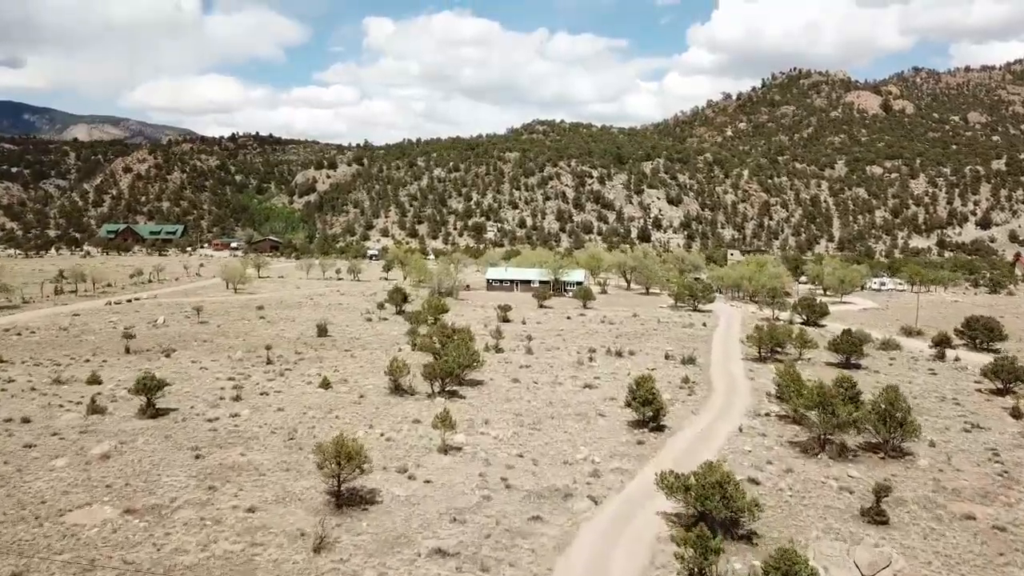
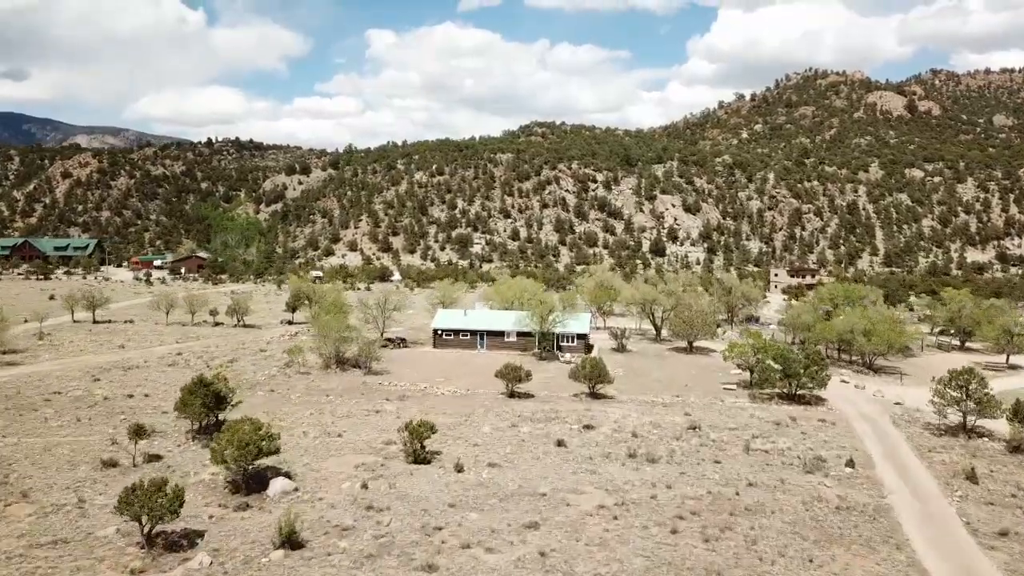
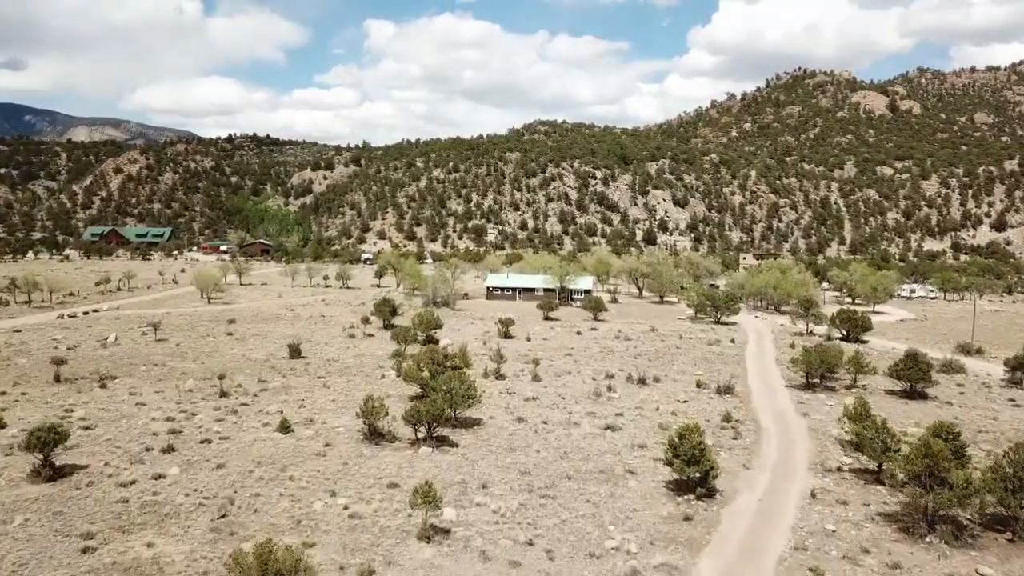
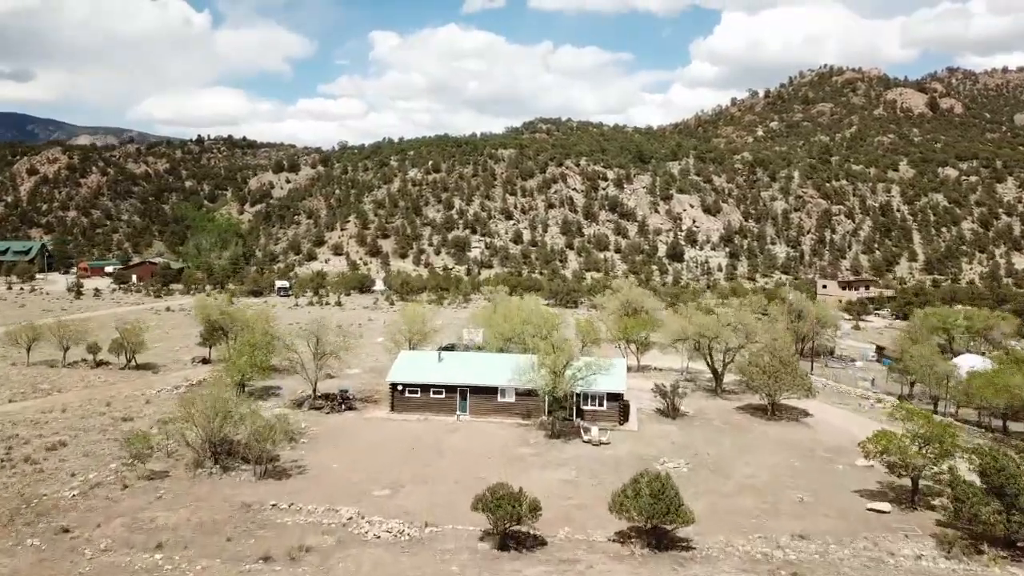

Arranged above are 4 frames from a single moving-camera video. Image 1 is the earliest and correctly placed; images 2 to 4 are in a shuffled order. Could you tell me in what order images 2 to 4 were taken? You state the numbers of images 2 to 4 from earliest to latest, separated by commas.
3, 2, 4
